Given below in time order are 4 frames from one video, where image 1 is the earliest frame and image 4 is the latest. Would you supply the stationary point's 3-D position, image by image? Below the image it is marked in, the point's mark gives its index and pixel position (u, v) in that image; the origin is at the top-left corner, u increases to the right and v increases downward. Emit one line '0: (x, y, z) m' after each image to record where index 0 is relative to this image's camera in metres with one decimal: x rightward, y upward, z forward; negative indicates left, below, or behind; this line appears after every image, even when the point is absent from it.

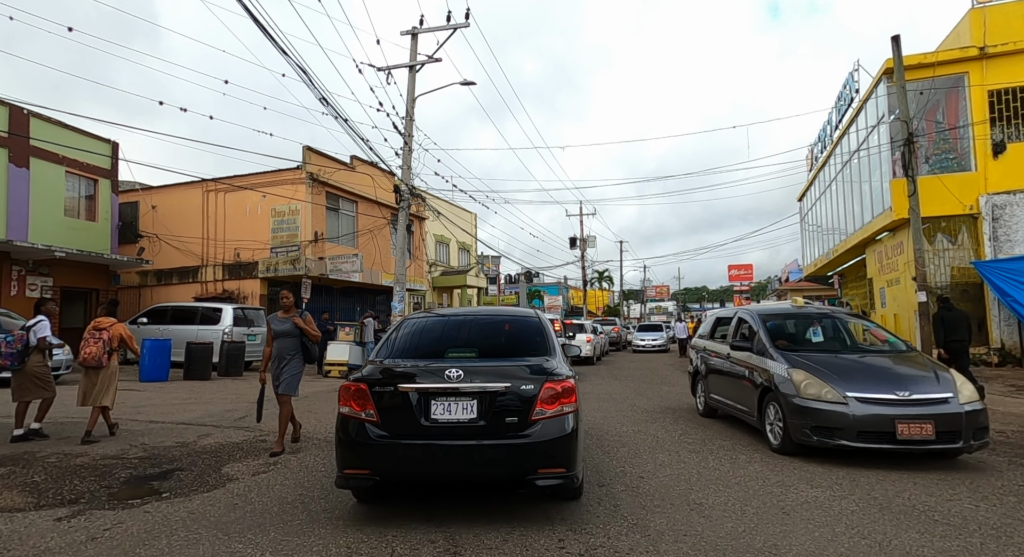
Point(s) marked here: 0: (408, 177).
0: (-3.6, +3.5, +19.4) m
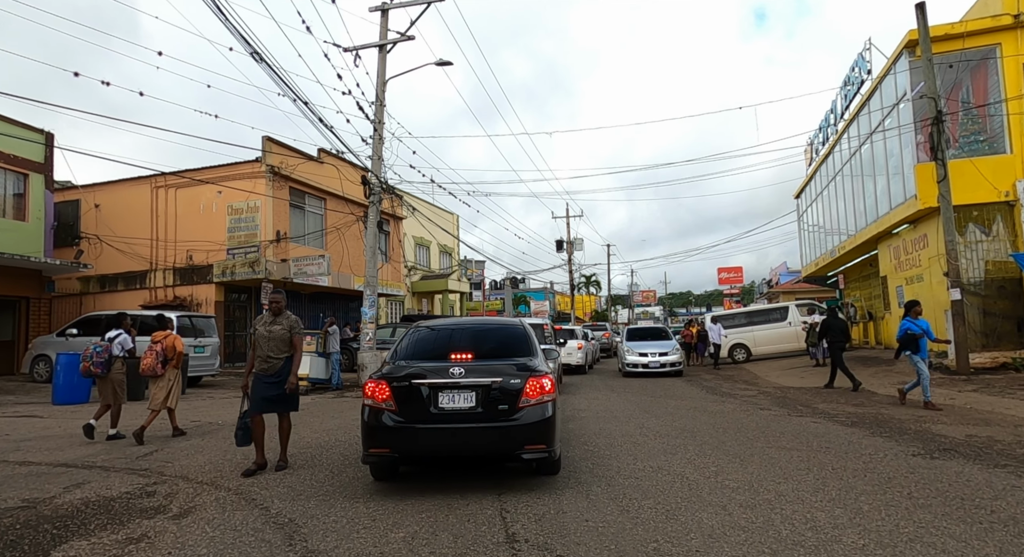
0: (-4.1, +3.4, +17.5) m
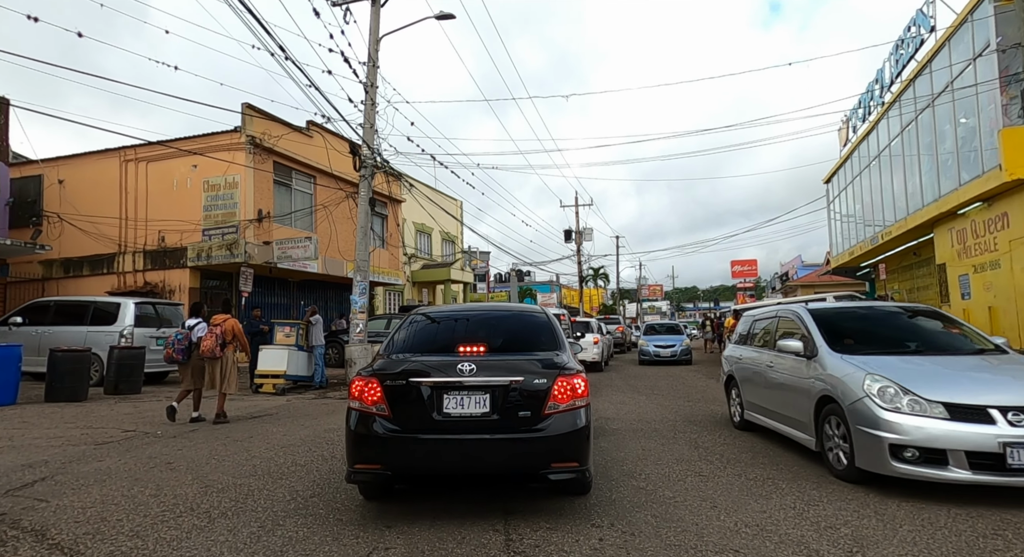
0: (-3.8, +3.8, +15.6) m
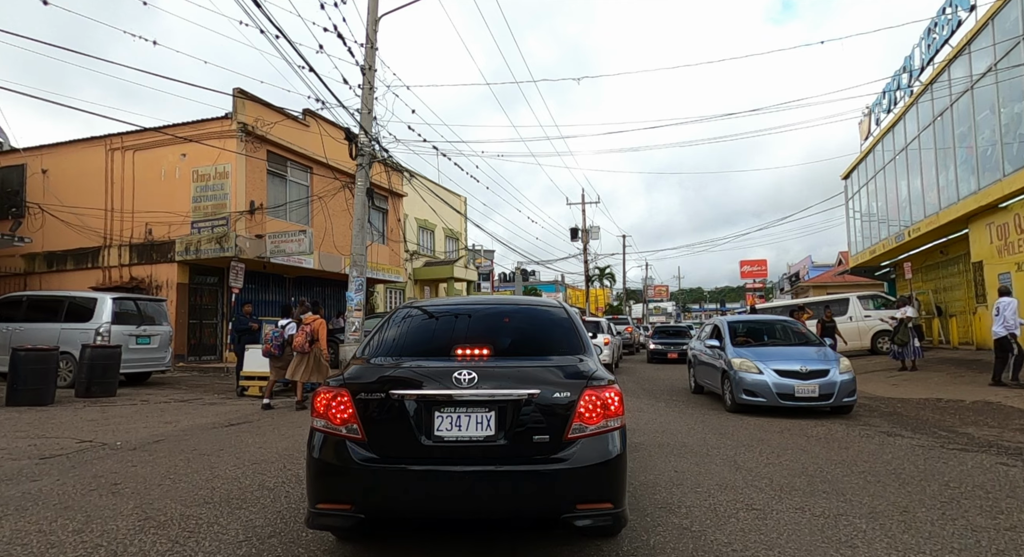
0: (-3.7, +4.0, +14.6) m
